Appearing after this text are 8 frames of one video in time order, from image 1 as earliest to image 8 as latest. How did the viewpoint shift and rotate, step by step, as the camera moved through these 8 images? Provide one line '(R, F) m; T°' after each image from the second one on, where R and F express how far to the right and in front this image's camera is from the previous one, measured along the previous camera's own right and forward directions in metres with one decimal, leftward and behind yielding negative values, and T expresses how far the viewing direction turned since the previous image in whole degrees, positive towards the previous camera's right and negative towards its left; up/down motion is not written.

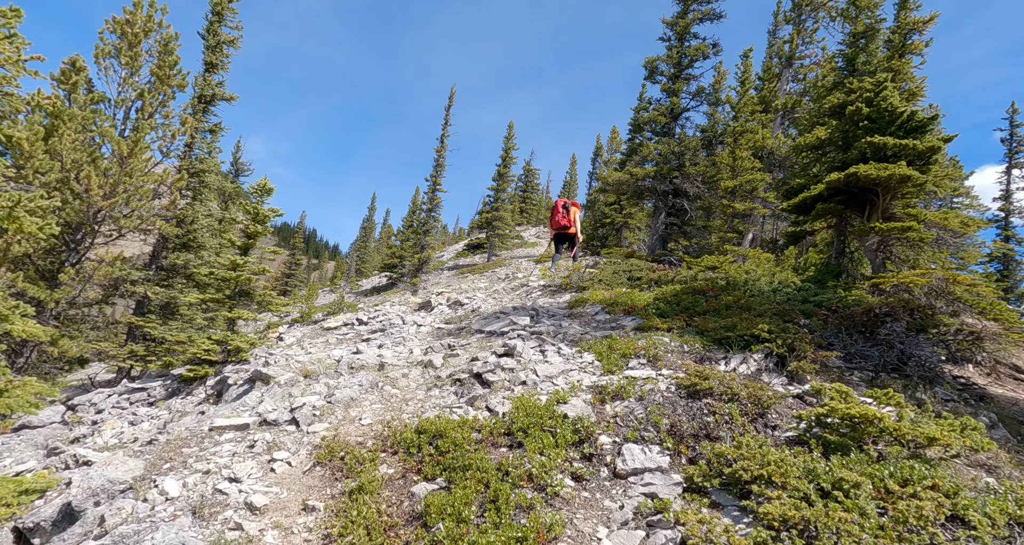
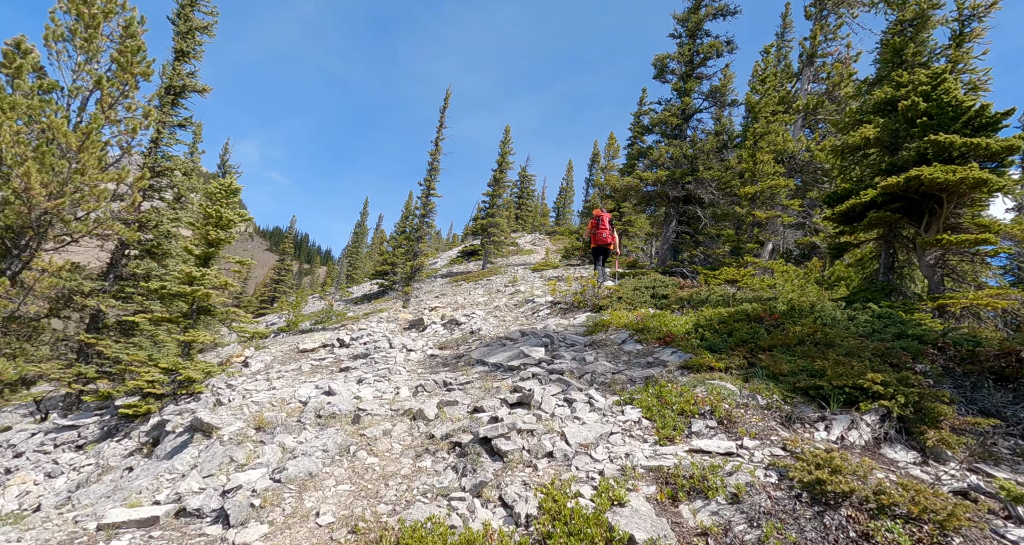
(-0.3, +2.3) m; +1°
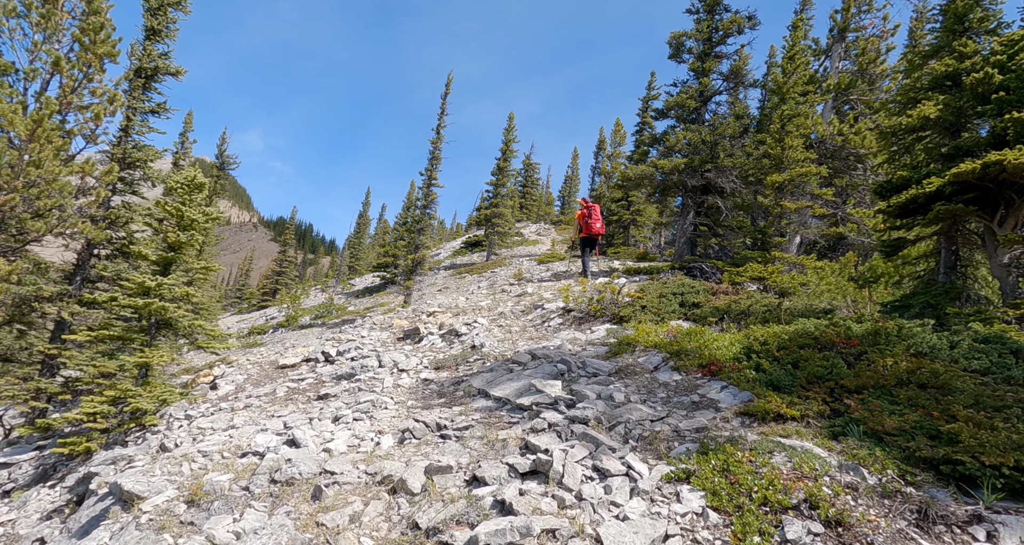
(-0.1, +1.9) m; 0°
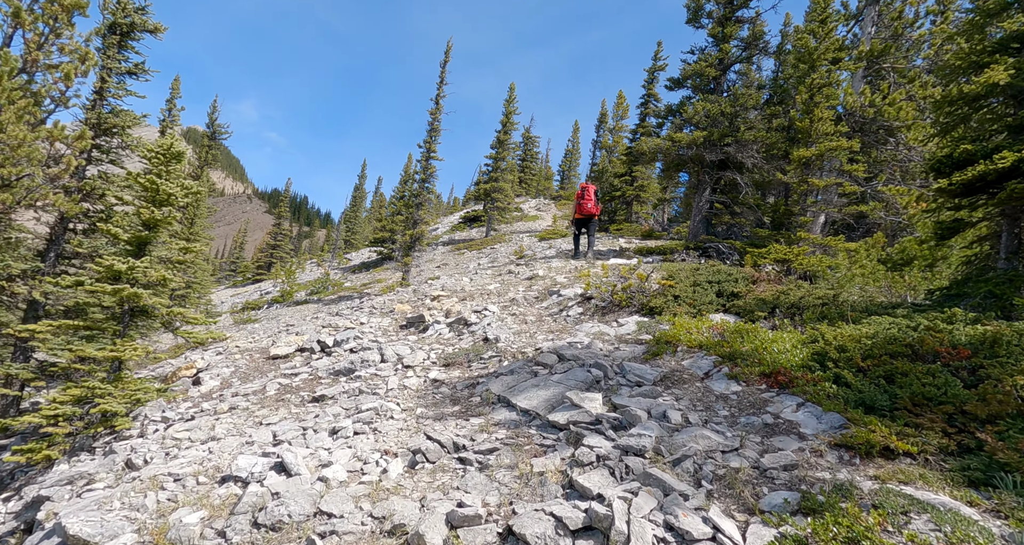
(-0.4, +1.3) m; 0°
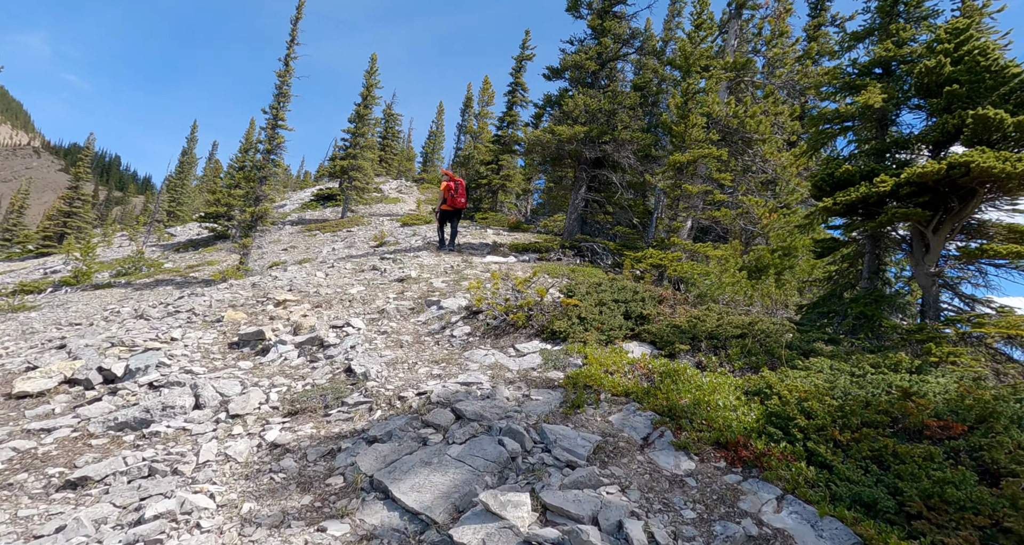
(-0.3, +2.2) m; +15°
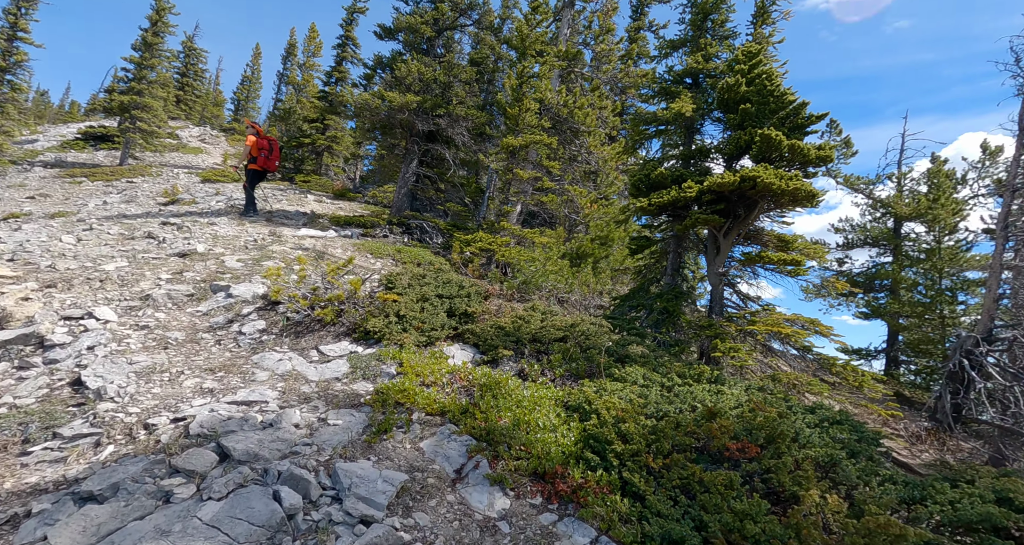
(+0.2, +0.9) m; +18°
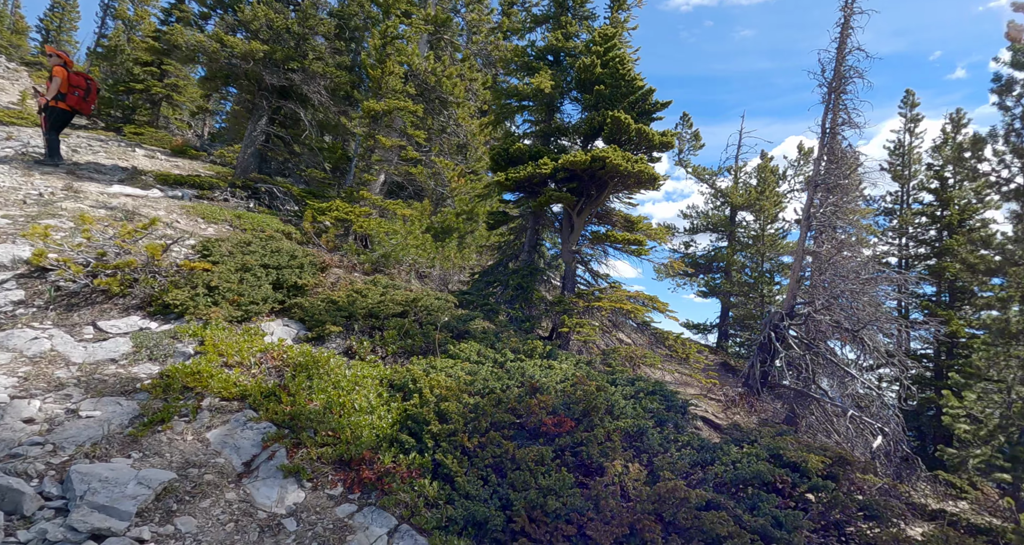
(+0.6, +0.3) m; +13°
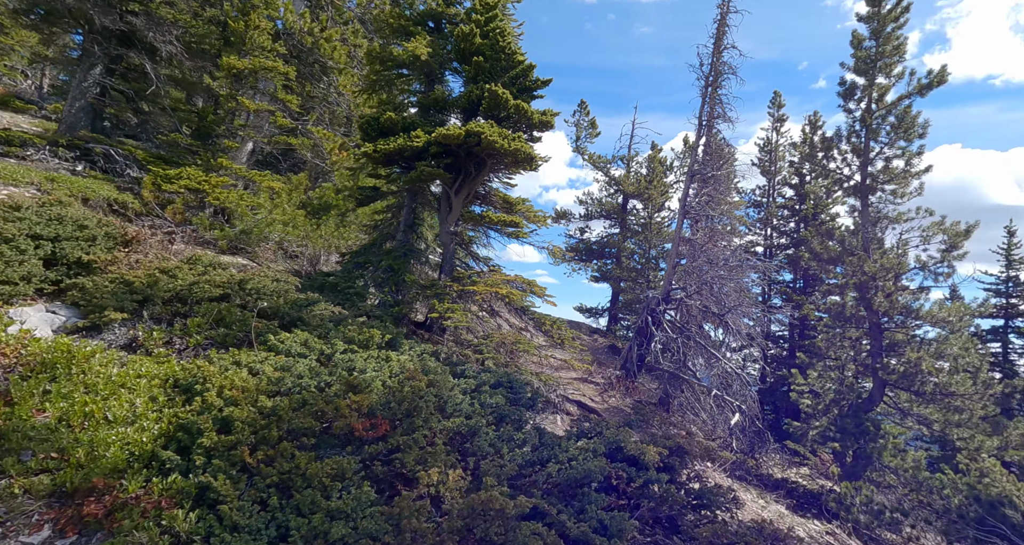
(+0.8, +0.7) m; +10°
